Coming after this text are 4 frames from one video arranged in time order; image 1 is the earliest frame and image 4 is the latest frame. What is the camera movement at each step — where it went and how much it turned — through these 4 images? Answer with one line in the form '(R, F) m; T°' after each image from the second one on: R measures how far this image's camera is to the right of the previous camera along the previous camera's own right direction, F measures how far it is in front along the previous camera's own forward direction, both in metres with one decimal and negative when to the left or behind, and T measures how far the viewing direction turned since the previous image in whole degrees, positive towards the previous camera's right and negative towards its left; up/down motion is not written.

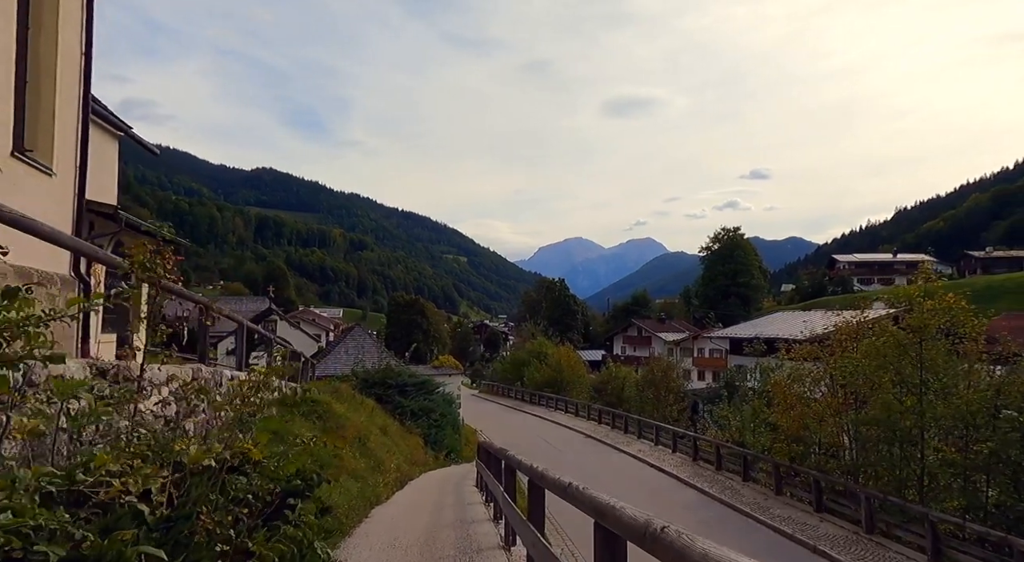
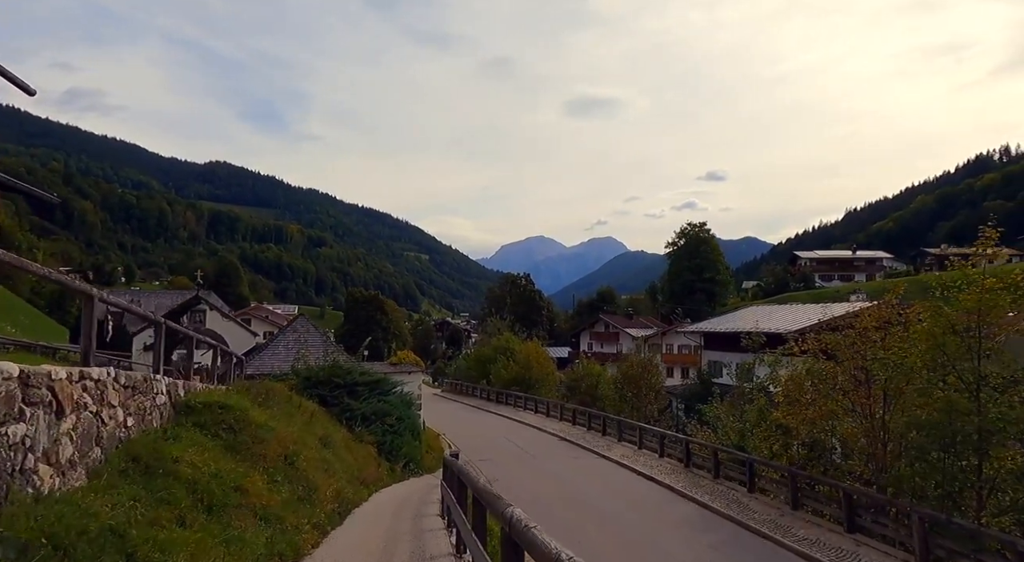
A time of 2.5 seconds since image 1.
(-0.2, +2.9) m; +3°
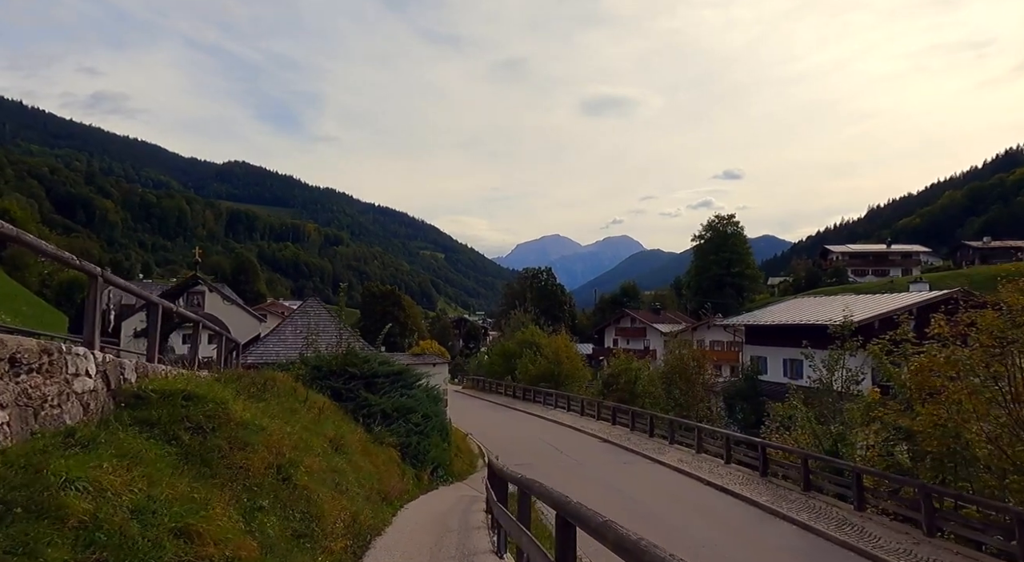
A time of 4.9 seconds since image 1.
(-0.7, +2.9) m; -1°
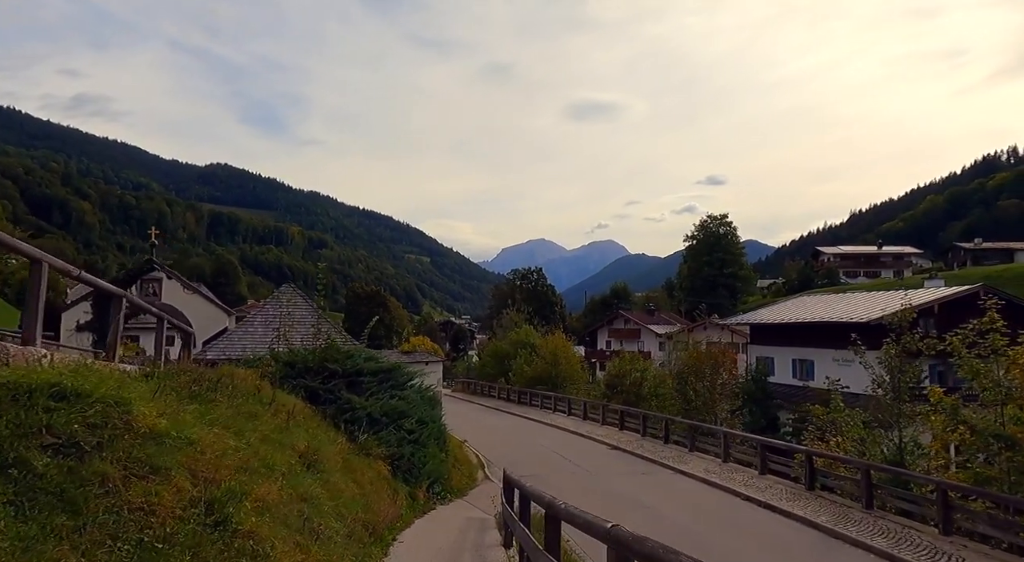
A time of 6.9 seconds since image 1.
(-0.5, +2.4) m; +1°
